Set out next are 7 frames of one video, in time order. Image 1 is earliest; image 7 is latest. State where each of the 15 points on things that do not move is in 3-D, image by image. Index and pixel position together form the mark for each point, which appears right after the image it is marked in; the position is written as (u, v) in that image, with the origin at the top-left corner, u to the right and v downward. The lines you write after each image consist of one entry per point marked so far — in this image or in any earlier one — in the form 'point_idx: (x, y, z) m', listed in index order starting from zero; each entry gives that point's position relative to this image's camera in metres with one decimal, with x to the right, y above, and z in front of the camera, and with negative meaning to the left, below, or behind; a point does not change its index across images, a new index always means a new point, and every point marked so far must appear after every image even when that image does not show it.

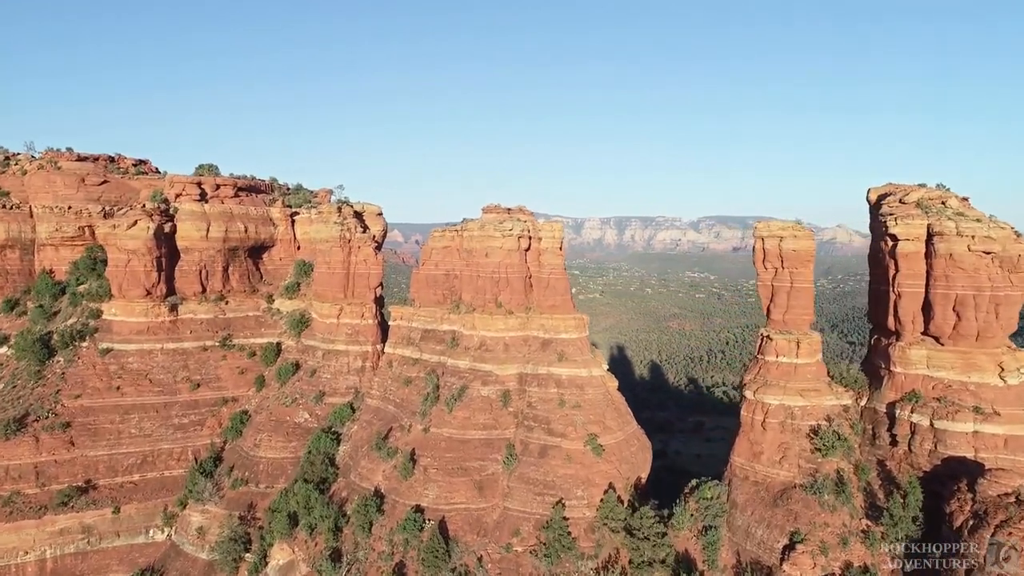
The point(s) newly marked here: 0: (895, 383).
0: (+10.2, -2.5, +17.6) m
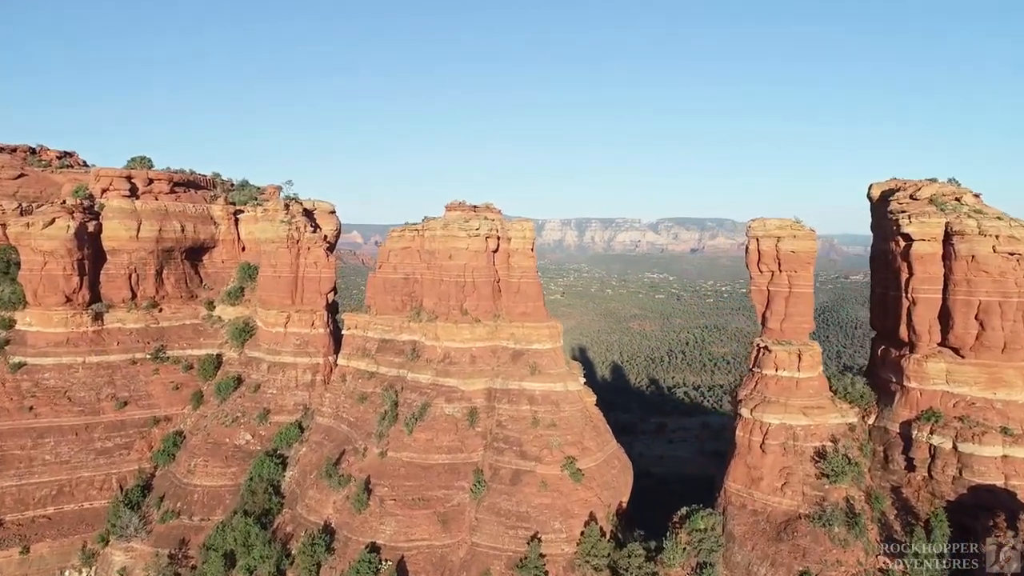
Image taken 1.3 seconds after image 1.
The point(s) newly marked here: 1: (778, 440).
0: (+9.5, -2.7, +15.8) m
1: (+6.8, -3.9, +16.9) m
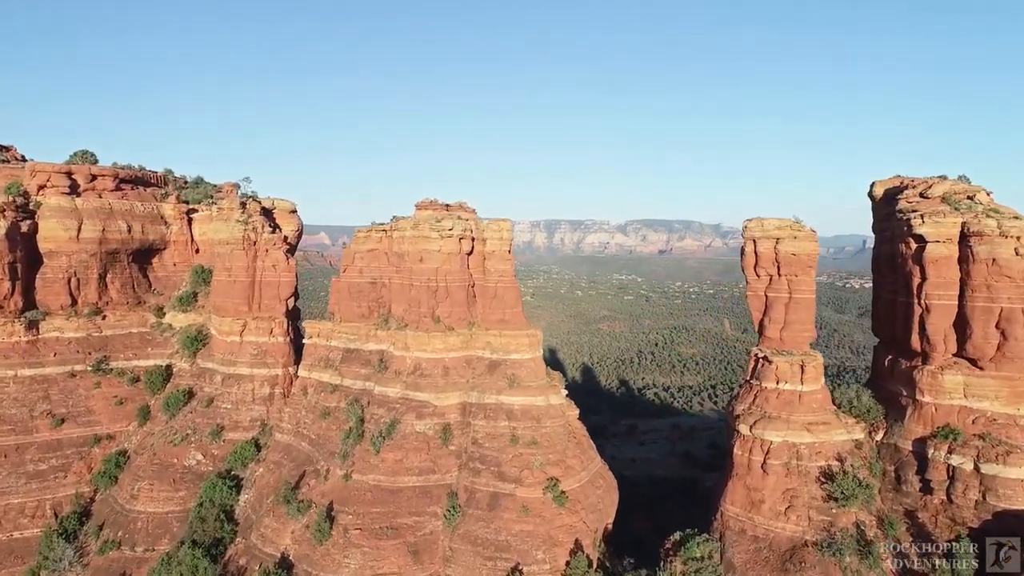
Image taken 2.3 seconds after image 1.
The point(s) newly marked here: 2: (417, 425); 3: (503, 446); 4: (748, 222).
0: (+9.1, -2.8, +14.6) m
1: (+6.3, -4.0, +15.5) m
2: (-2.8, -4.1, +19.6) m
3: (-0.3, -4.6, +19.1) m
4: (+6.1, +1.7, +17.1) m
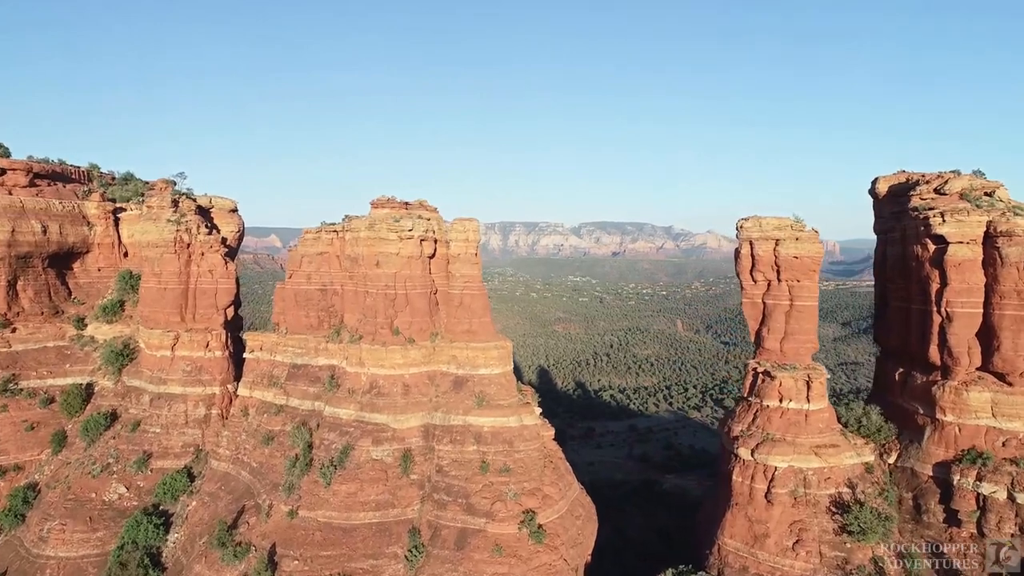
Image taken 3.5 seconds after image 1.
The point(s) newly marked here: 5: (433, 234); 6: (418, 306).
0: (+8.6, -3.0, +13.1) m
1: (+5.7, -4.2, +13.8) m
2: (-3.6, -4.3, +17.3) m
3: (-1.0, -4.8, +17.0) m
4: (+5.4, +1.6, +15.4) m
5: (-2.3, +1.6, +19.2) m
6: (-2.7, -0.5, +19.1) m
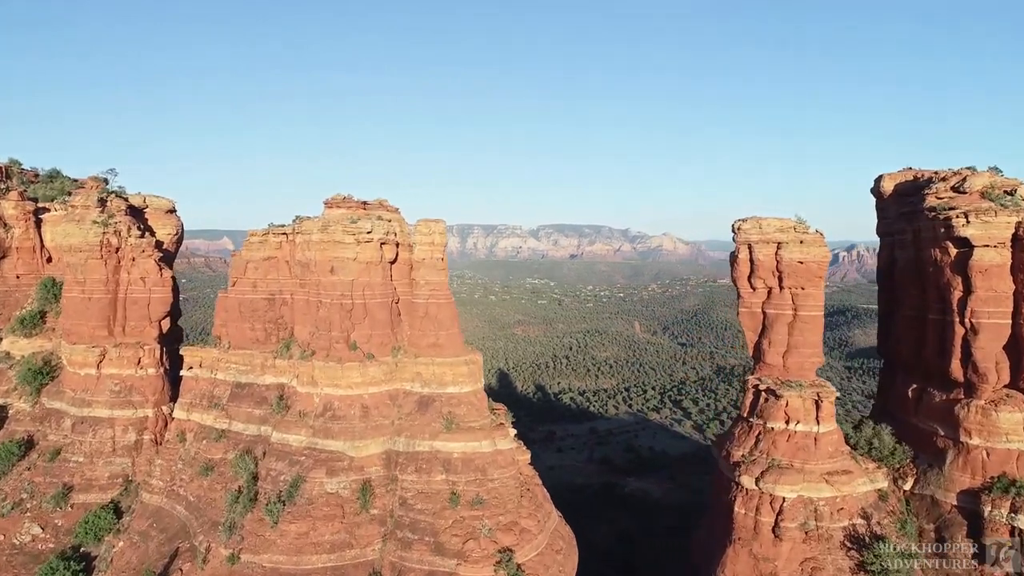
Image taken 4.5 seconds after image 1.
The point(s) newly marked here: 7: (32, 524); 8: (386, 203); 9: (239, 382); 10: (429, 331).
0: (+8.2, -3.1, +11.8) m
1: (+5.3, -4.3, +12.4) m
2: (-4.2, -4.5, +15.2) m
3: (-1.6, -5.0, +15.1) m
4: (+4.9, +1.4, +14.0) m
5: (-3.1, +1.3, +17.3) m
6: (-3.5, -0.7, +17.1) m
7: (-13.1, -6.4, +18.0) m
8: (-3.5, +2.4, +18.6) m
9: (-7.6, -2.6, +18.5) m
10: (-2.2, -1.1, +17.6) m
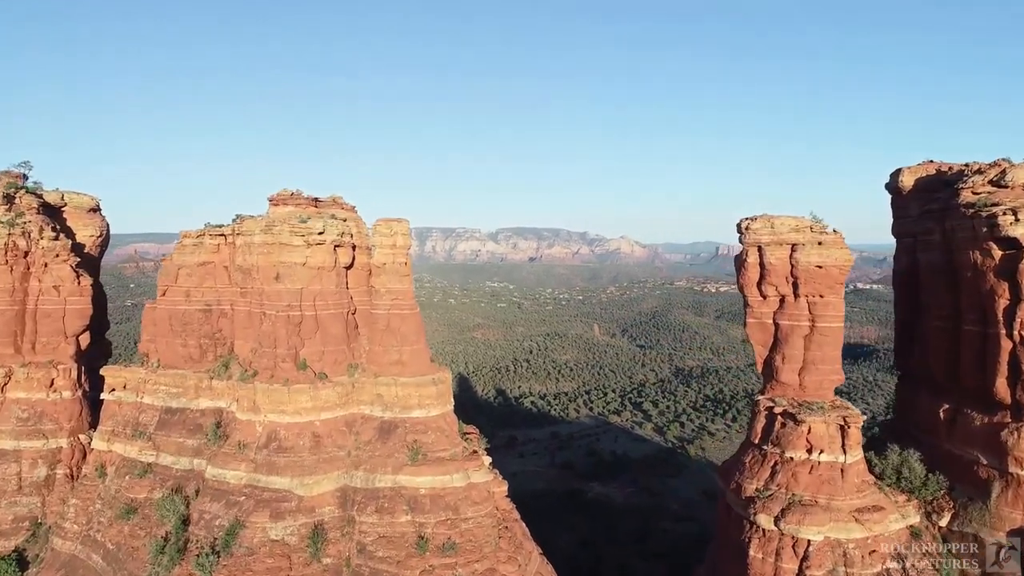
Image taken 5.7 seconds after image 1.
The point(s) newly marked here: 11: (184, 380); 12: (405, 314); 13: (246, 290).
0: (+7.9, -3.2, +10.3) m
1: (+5.0, -4.5, +10.6) m
2: (-4.7, -4.7, +12.9) m
3: (-2.1, -5.2, +12.9) m
4: (+4.4, +1.2, +12.2) m
5: (-3.7, +1.1, +15.1) m
6: (-4.1, -1.0, +14.9) m
7: (-13.7, -6.7, +15.2) m
8: (-4.2, +2.1, +16.3) m
9: (-8.3, -2.9, +15.9) m
10: (-2.9, -1.3, +15.5) m
11: (-7.9, -2.2, +15.9) m
12: (-2.5, -0.6, +15.7) m
13: (-6.3, 0.0, +15.5) m
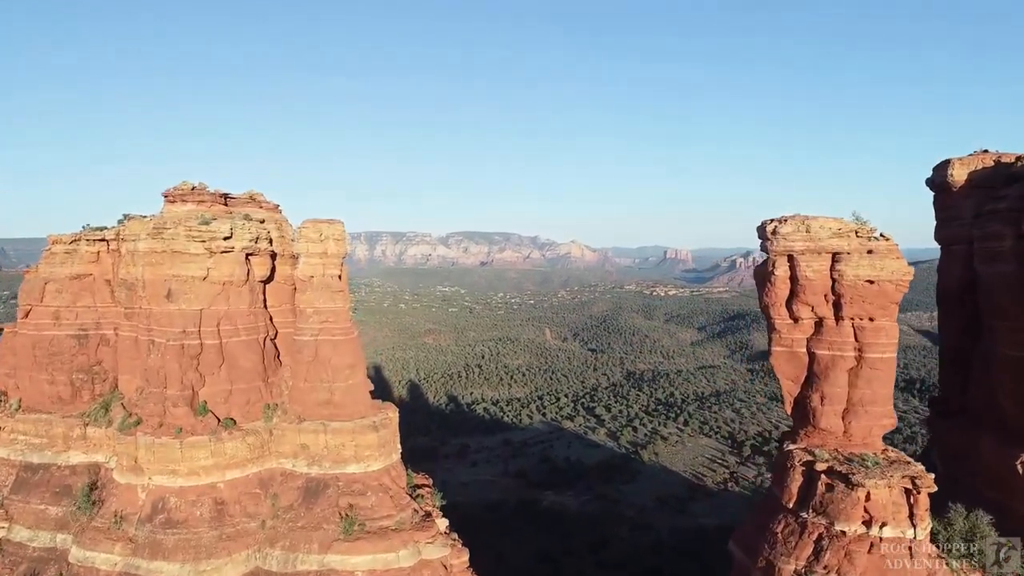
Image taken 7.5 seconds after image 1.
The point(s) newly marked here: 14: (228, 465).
0: (+7.6, -3.5, +7.9) m
1: (+4.6, -4.8, +8.0) m
2: (-5.2, -5.1, +9.5) m
3: (-2.6, -5.5, +9.7) m
4: (+3.9, +0.9, +9.6) m
5: (-4.4, +0.8, +11.8) m
6: (-4.7, -1.3, +11.6) m
7: (-14.3, -7.1, +11.1) m
8: (-5.0, +1.8, +13.0) m
9: (-9.0, -3.2, +12.3) m
10: (-3.6, -1.7, +12.2) m
11: (-8.6, -2.6, +12.3) m
12: (-3.3, -0.9, +12.5) m
13: (-7.0, -0.4, +12.0) m
14: (-4.7, -2.9, +11.0) m
